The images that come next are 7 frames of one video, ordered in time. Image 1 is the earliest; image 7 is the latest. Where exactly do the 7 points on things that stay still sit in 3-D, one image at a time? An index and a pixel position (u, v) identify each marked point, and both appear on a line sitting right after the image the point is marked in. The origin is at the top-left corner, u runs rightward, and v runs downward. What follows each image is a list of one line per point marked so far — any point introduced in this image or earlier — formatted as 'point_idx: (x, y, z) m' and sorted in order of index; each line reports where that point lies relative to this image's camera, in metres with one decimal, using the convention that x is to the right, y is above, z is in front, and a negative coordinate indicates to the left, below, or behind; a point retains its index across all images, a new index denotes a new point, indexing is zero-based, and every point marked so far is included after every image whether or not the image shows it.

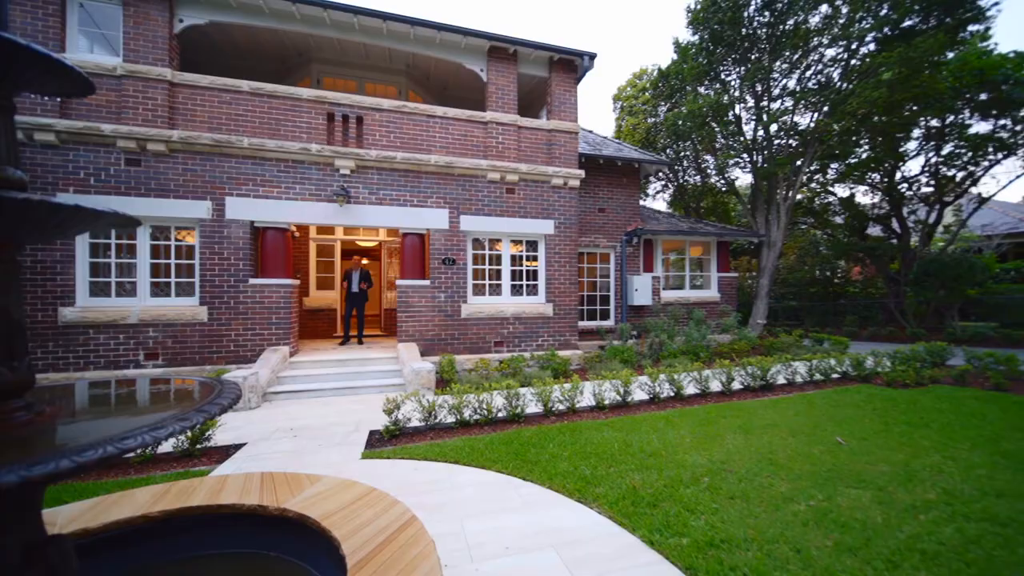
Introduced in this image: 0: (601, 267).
0: (+2.6, +0.6, +10.9) m
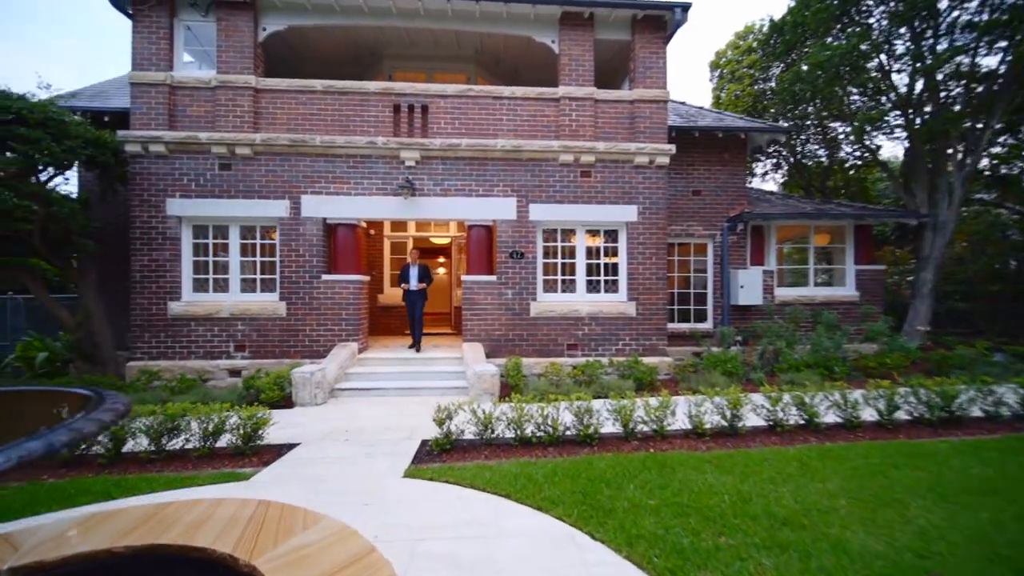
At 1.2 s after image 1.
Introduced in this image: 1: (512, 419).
0: (+4.5, +0.7, +9.3) m
1: (0.0, -1.6, +4.5) m
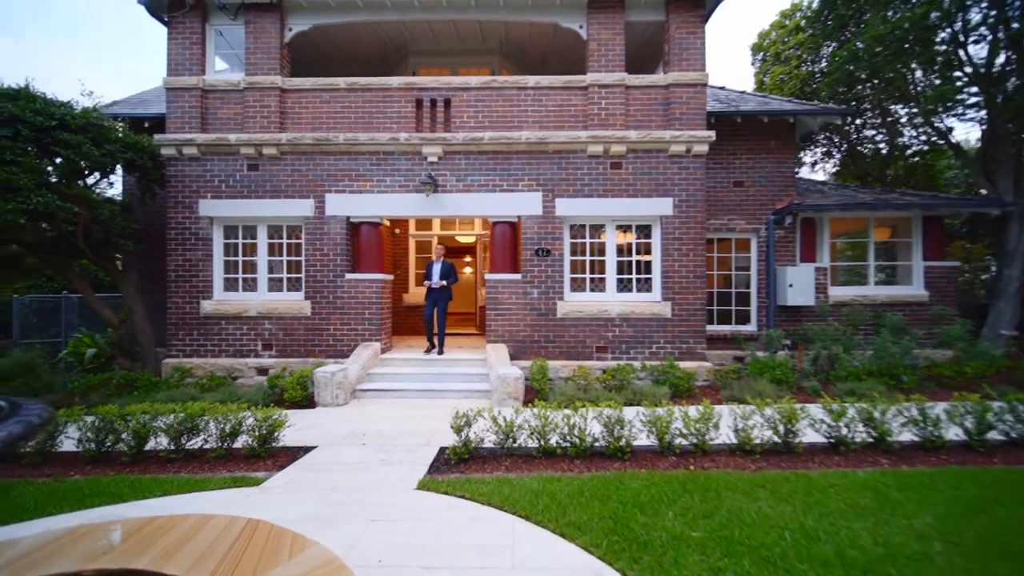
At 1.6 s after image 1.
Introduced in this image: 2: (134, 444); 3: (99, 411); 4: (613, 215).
0: (+5.1, +0.7, +8.6) m
1: (+0.3, -1.6, +4.2) m
2: (-4.3, -1.8, +4.3) m
3: (-4.9, -1.5, +4.5) m
4: (+2.0, +1.4, +7.4) m
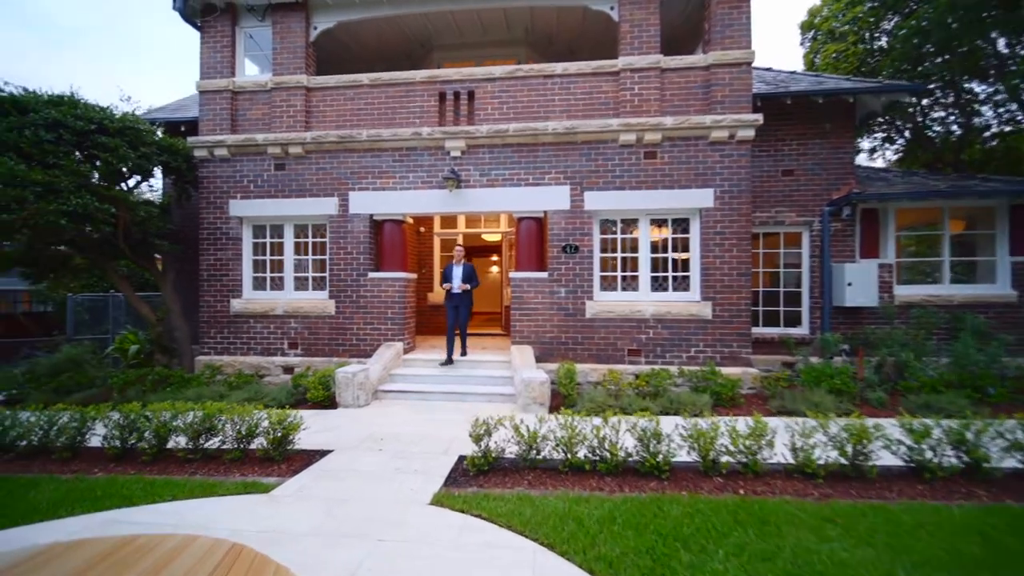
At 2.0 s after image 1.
0: (+5.7, +0.8, +7.8) m
1: (+0.5, -1.5, +3.8) m
2: (-4.1, -1.8, +4.3) m
3: (-4.6, -1.5, +4.5) m
4: (+2.5, +1.5, +6.9) m
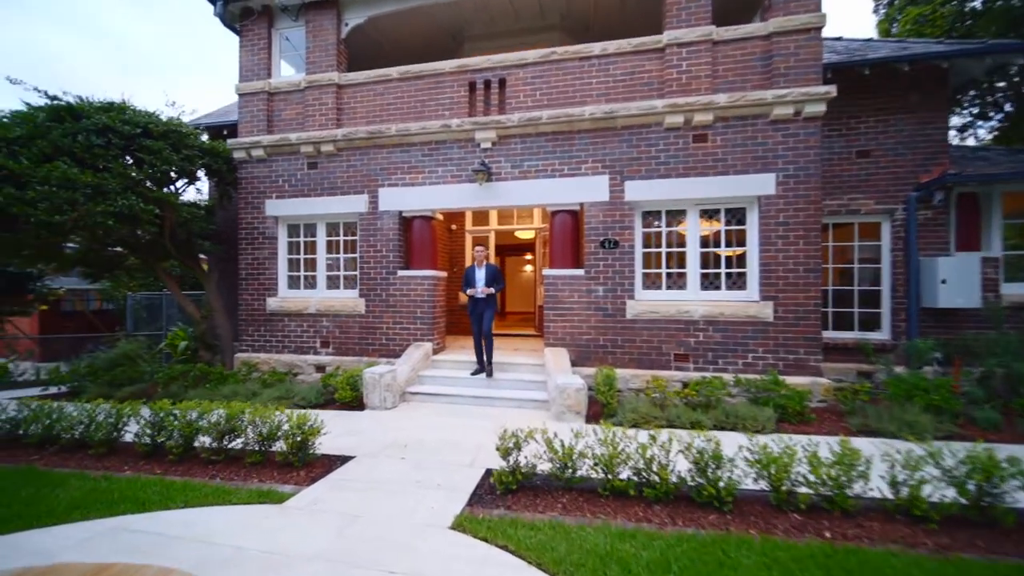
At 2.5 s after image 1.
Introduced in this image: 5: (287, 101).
0: (+6.3, +0.8, +6.8) m
1: (+0.8, -1.5, +3.3) m
2: (-3.7, -1.7, +4.2) m
3: (-4.3, -1.4, +4.5) m
4: (+3.0, +1.5, +6.2) m
5: (-4.7, +3.9, +7.9) m
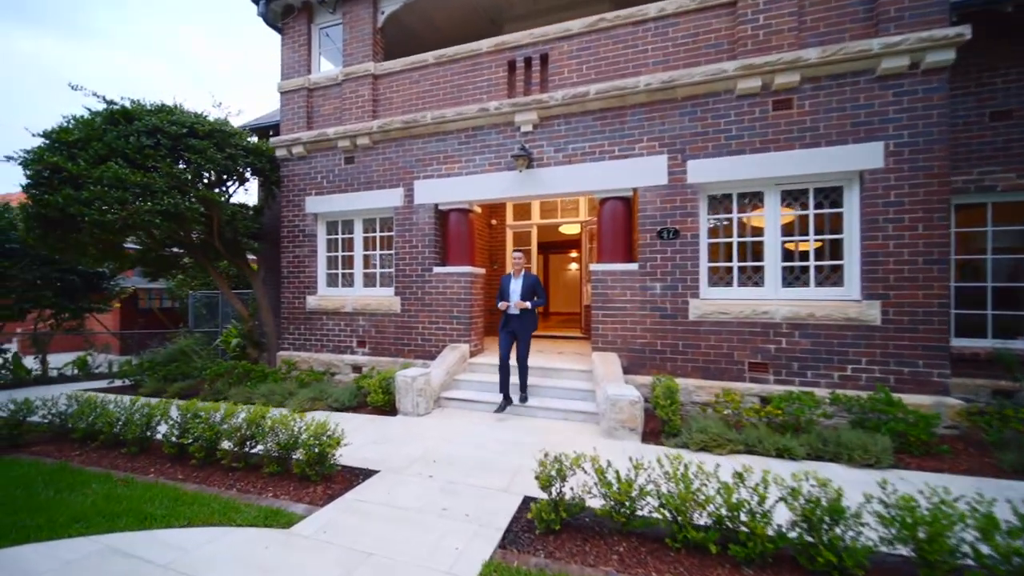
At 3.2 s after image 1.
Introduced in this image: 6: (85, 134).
0: (+7.0, +0.8, +5.4) m
1: (+1.1, -1.4, +2.6) m
2: (-3.3, -1.7, +4.0) m
3: (-3.8, -1.4, +4.3) m
4: (+3.7, +1.5, +5.2) m
5: (-3.9, +4.0, +7.8) m
6: (-7.1, +2.6, +6.3) m
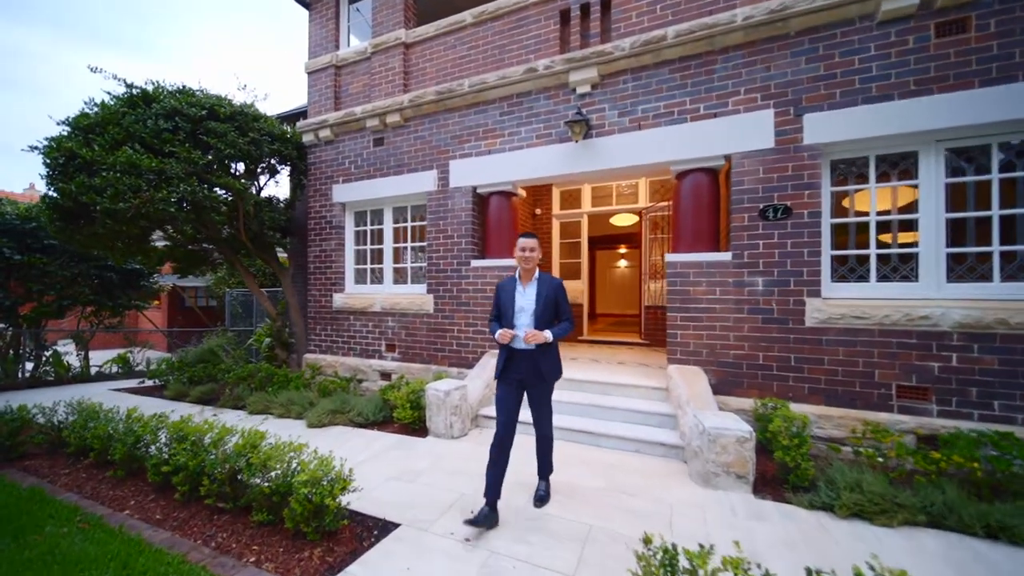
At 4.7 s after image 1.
0: (+7.6, +0.9, +3.6) m
1: (+1.4, -1.4, +1.4) m
2: (-2.8, -1.6, +3.2) m
3: (-3.2, -1.3, +3.6) m
4: (+4.3, +1.6, +3.7) m
5: (-3.0, +4.0, +7.0) m
6: (-6.4, +2.6, +5.9) m
